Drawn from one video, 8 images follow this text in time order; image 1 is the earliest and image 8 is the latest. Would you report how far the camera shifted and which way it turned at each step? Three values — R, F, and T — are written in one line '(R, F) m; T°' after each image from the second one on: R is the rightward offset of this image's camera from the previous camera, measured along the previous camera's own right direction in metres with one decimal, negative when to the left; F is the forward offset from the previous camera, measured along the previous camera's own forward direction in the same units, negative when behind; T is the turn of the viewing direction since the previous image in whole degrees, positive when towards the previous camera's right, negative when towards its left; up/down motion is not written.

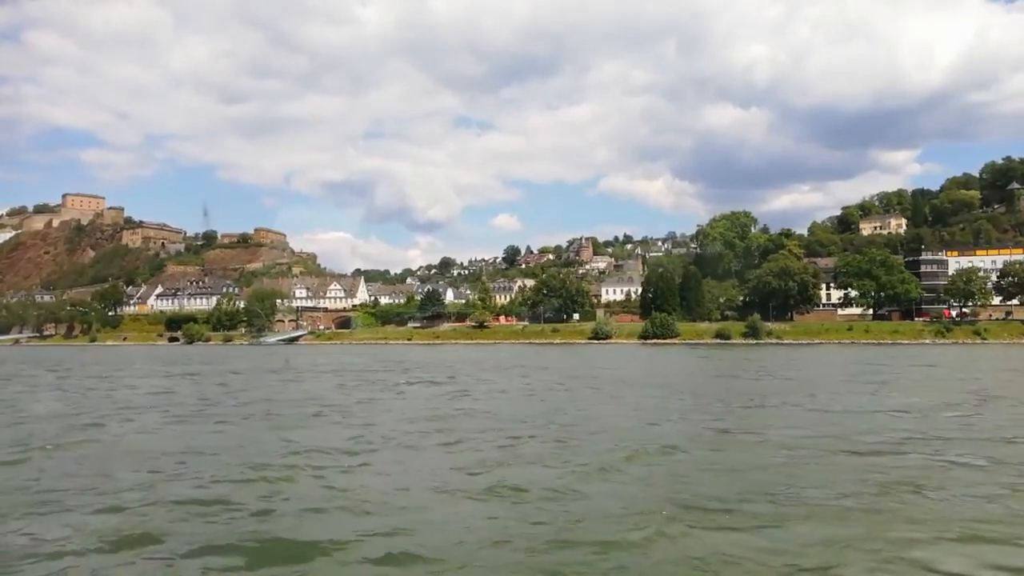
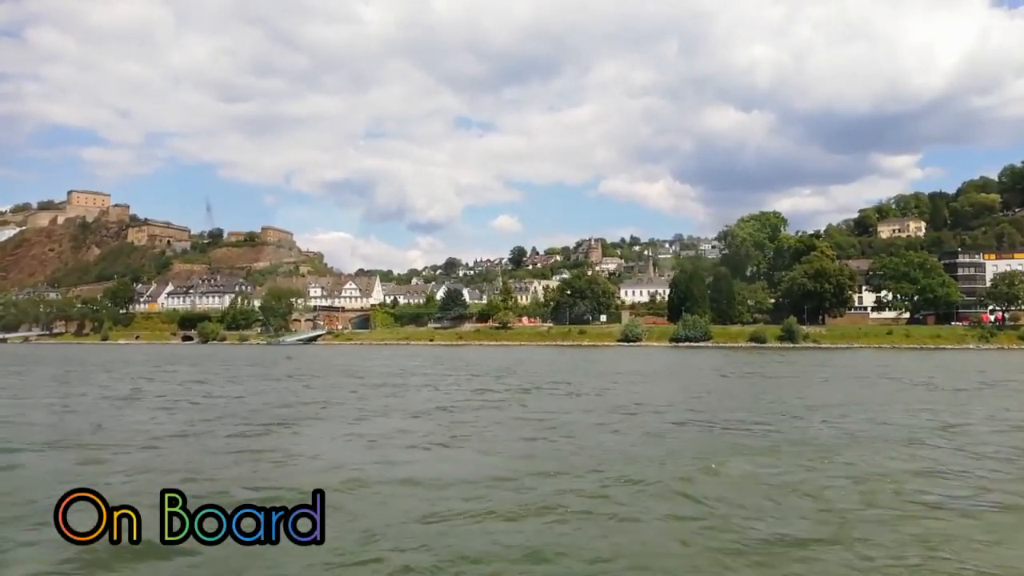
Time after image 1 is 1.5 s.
(-2.7, +2.2) m; 0°
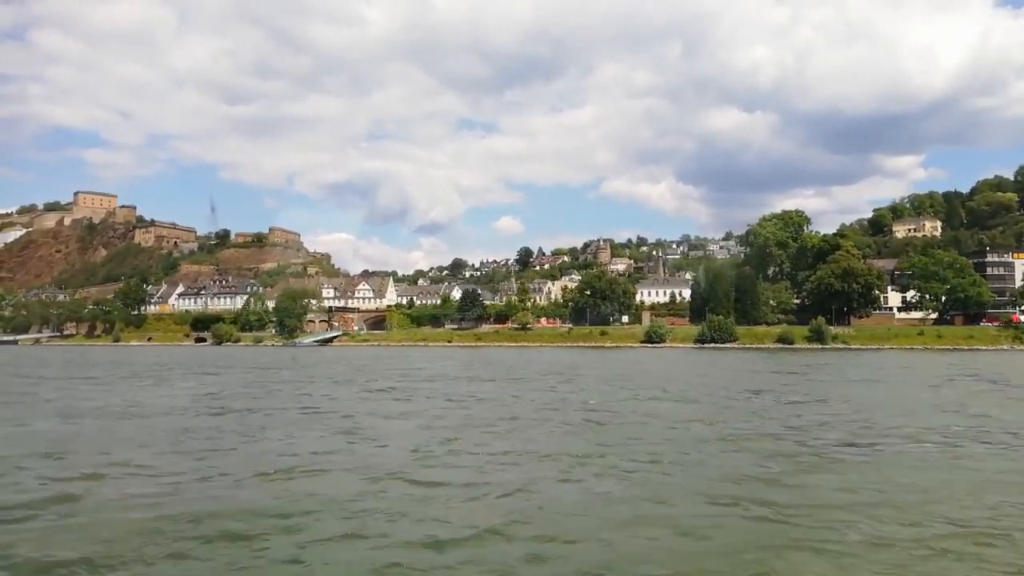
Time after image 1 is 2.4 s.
(-1.8, +1.4) m; 0°
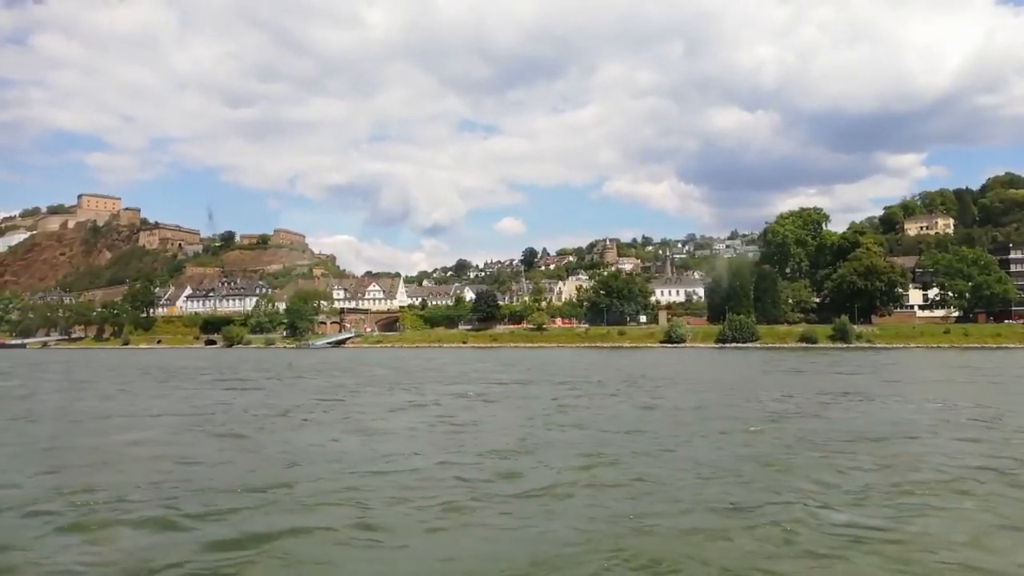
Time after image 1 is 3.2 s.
(-1.4, +1.2) m; 0°
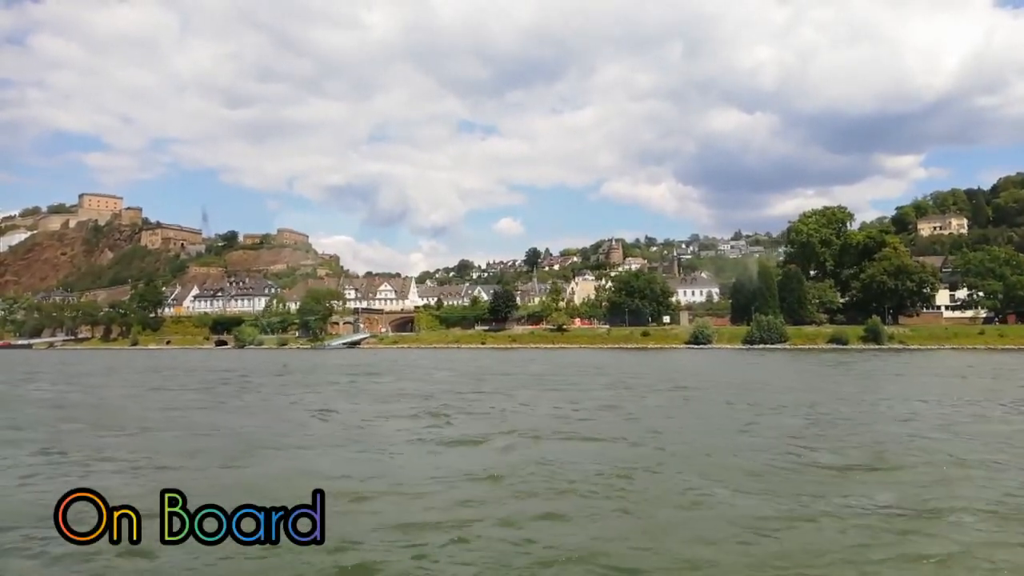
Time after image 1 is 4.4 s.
(-2.3, +1.8) m; 0°
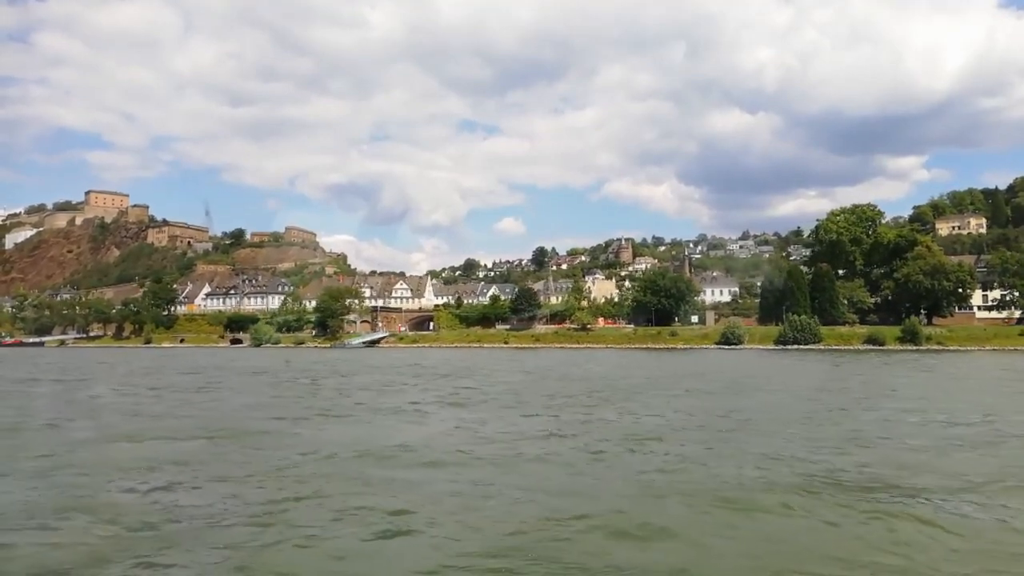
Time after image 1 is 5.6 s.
(-2.3, +1.7) m; 0°
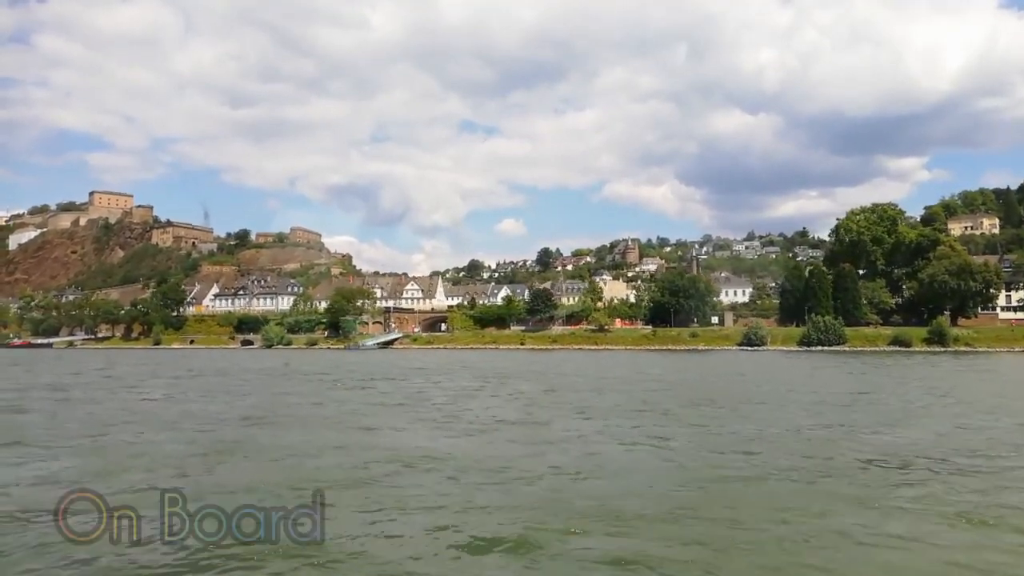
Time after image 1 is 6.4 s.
(-1.6, +1.2) m; 0°
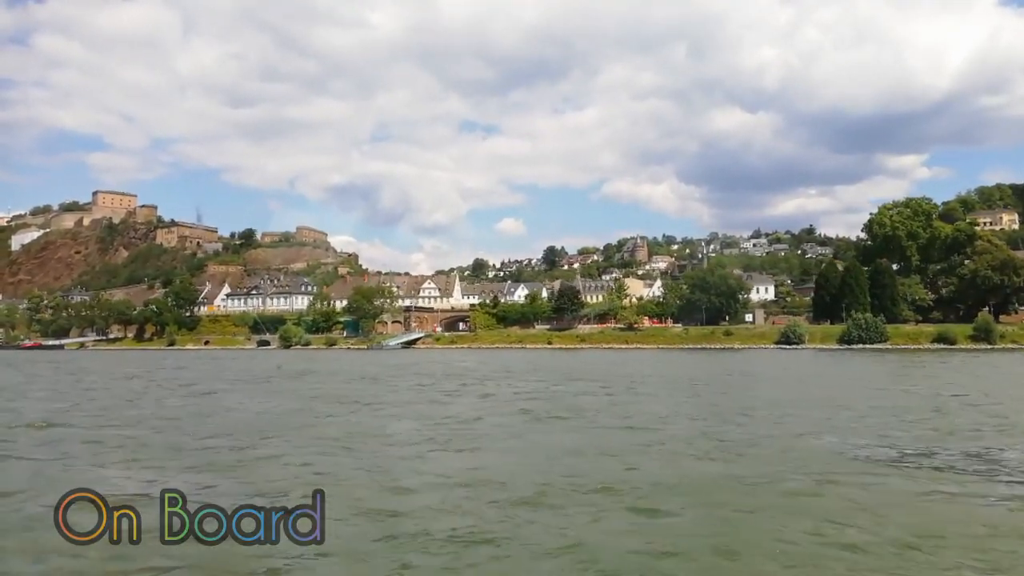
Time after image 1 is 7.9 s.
(-2.7, +2.1) m; 0°
